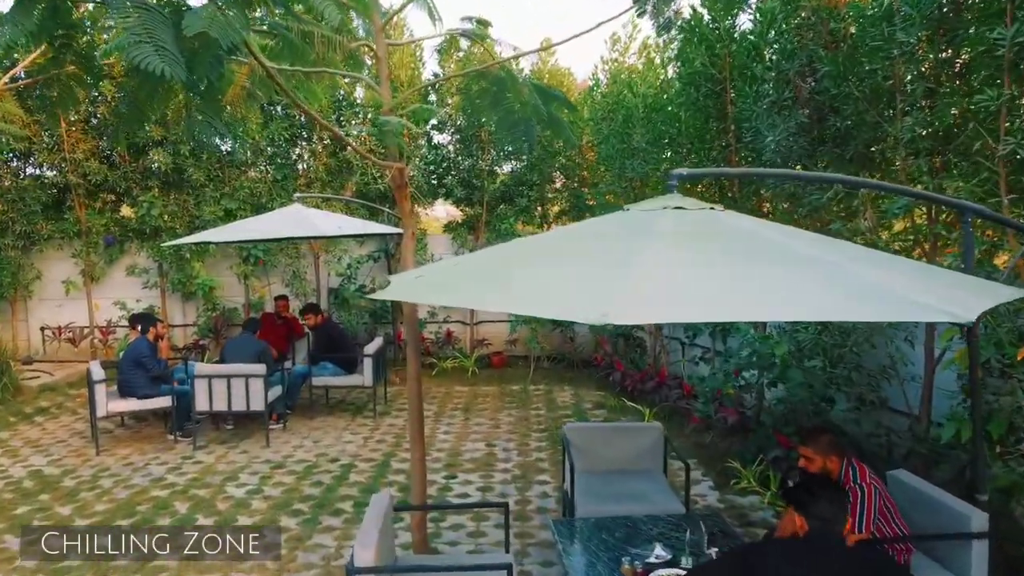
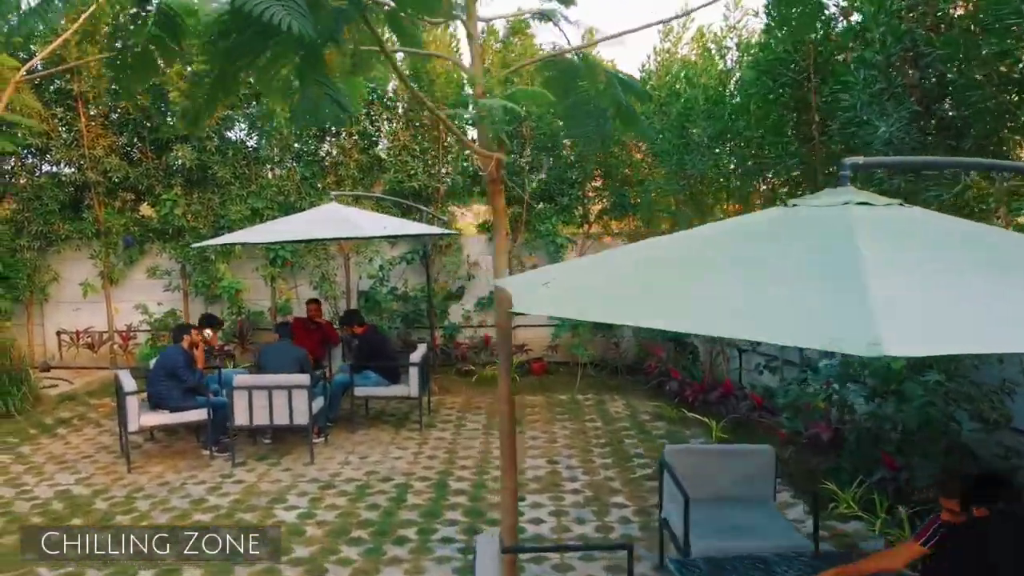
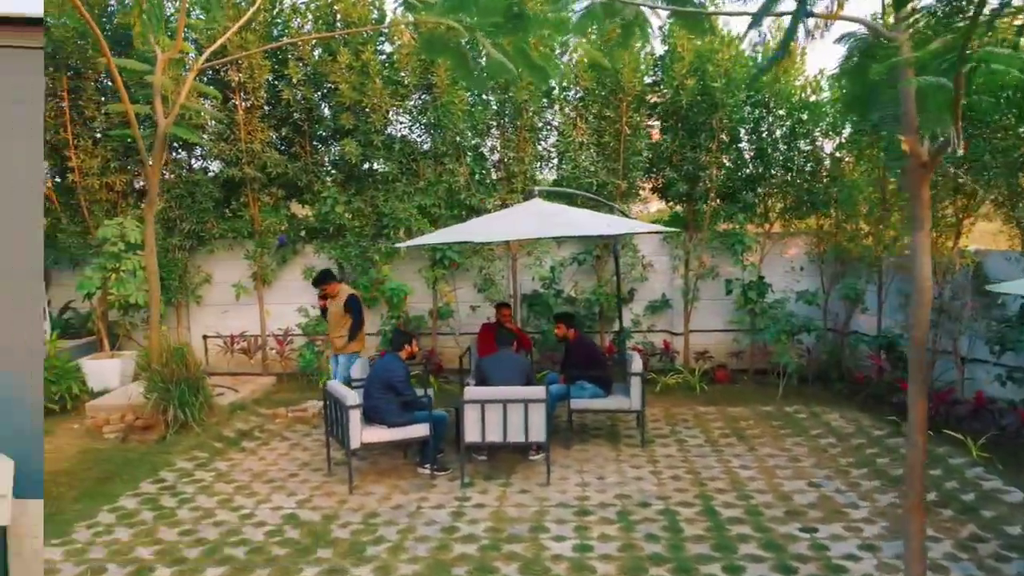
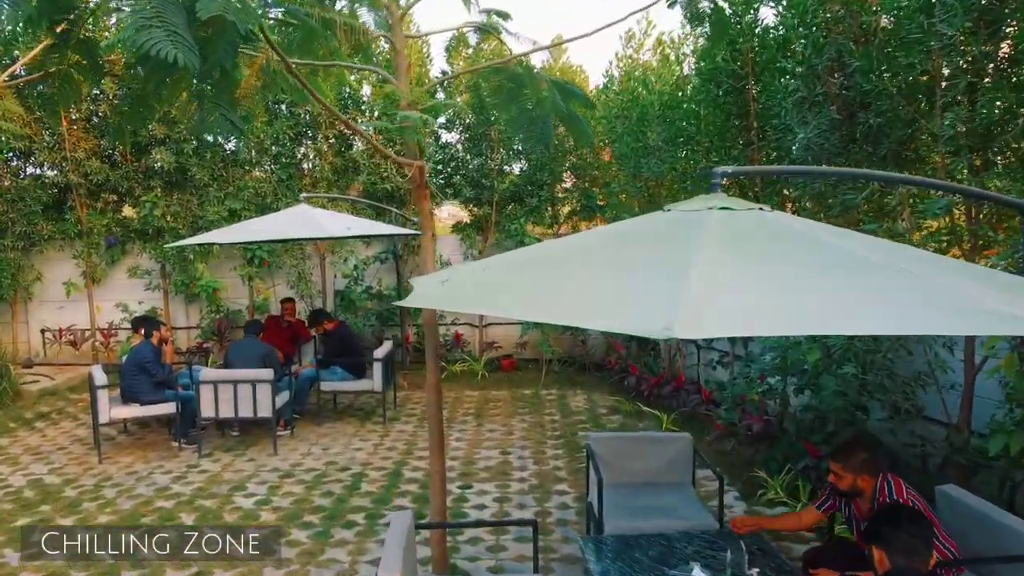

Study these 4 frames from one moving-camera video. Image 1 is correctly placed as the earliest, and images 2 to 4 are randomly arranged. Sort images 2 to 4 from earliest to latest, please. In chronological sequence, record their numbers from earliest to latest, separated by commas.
4, 2, 3
